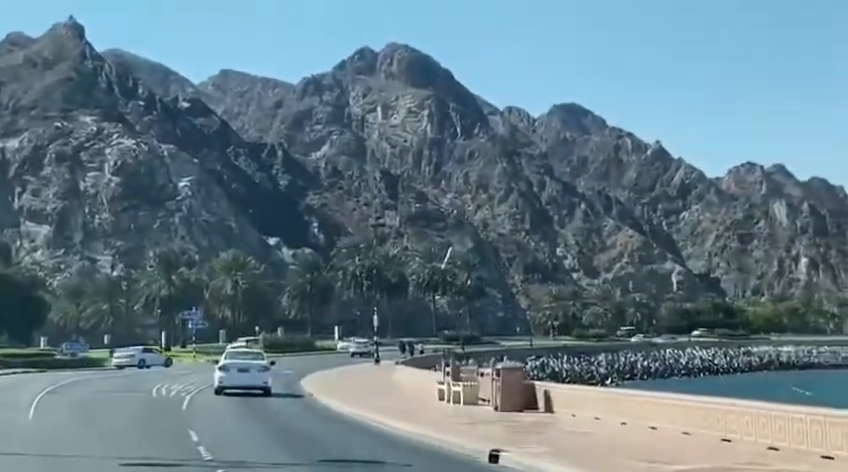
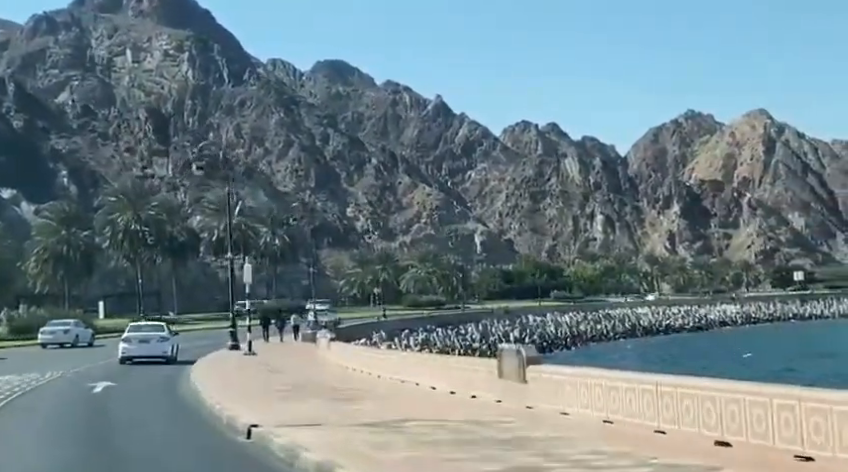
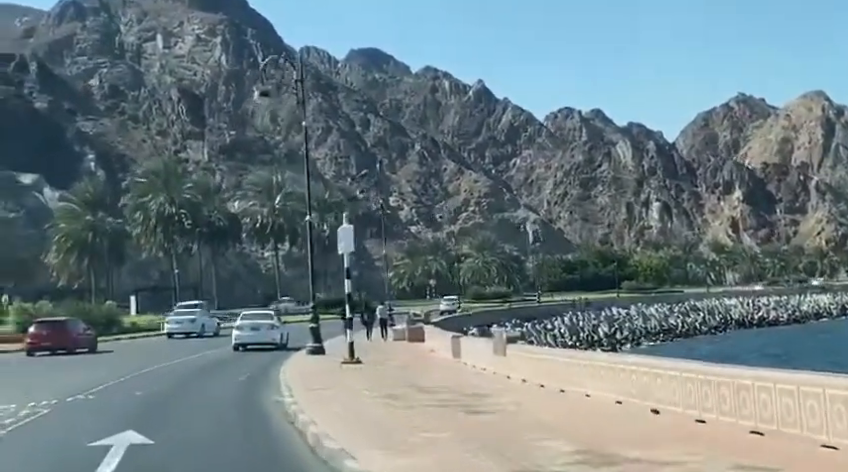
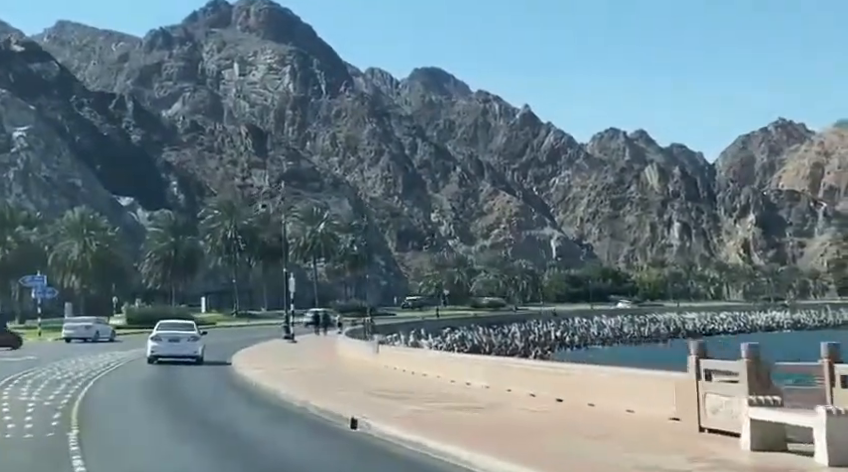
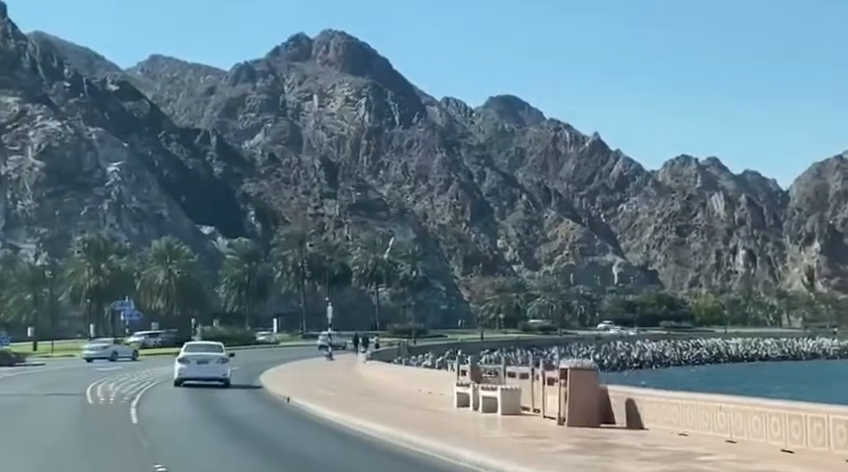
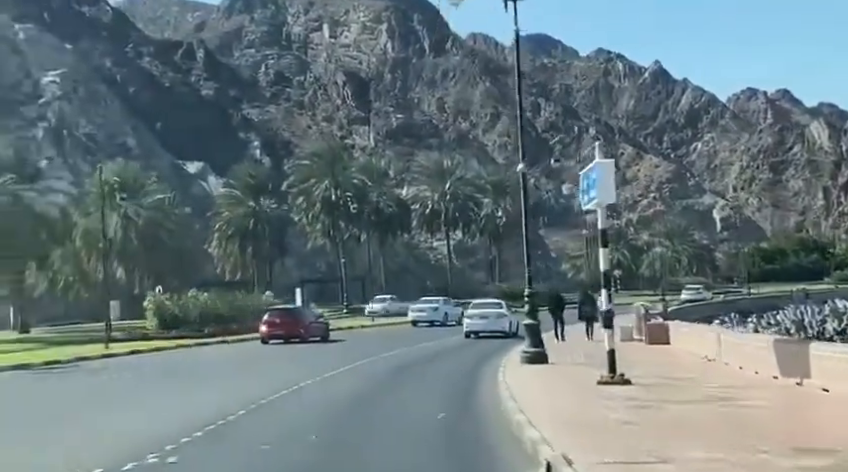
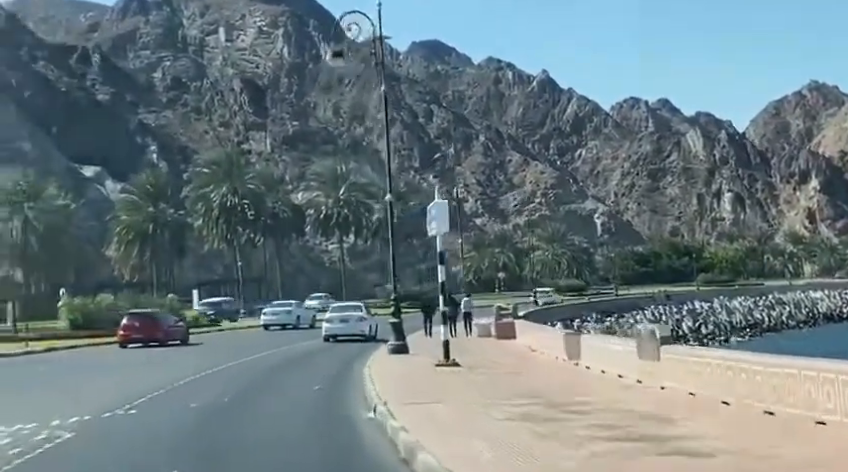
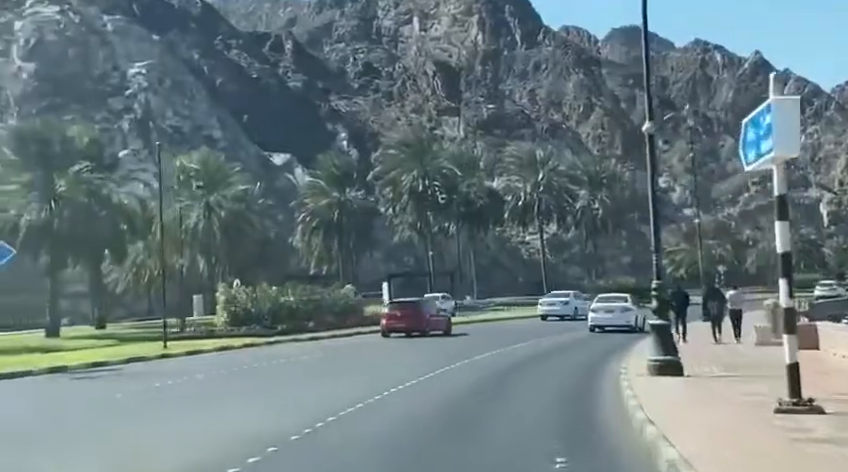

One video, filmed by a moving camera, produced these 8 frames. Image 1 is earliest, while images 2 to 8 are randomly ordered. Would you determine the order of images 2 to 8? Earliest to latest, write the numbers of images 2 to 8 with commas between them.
5, 4, 2, 3, 7, 6, 8
